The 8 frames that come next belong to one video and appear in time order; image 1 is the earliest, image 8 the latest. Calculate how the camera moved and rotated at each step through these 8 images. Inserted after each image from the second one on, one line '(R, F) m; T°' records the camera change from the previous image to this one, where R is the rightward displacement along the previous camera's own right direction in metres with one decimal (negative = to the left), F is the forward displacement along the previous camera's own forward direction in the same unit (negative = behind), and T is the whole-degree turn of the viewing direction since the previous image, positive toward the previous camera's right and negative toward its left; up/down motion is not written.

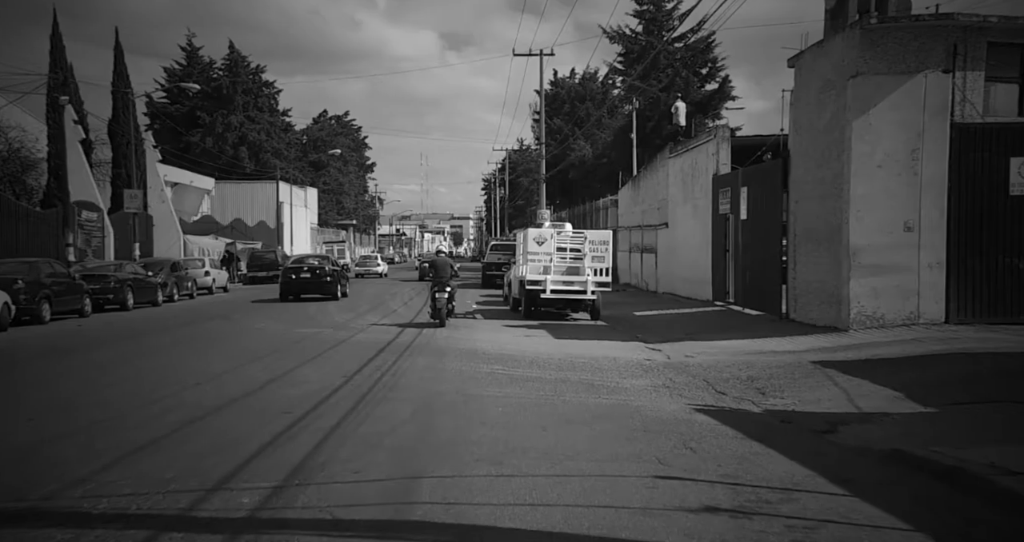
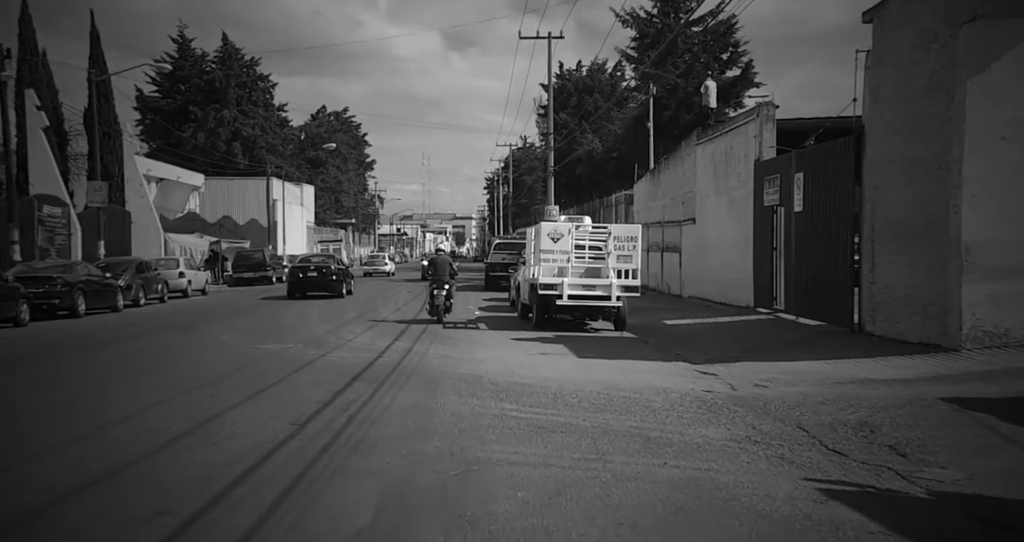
(-0.2, +3.4) m; 0°
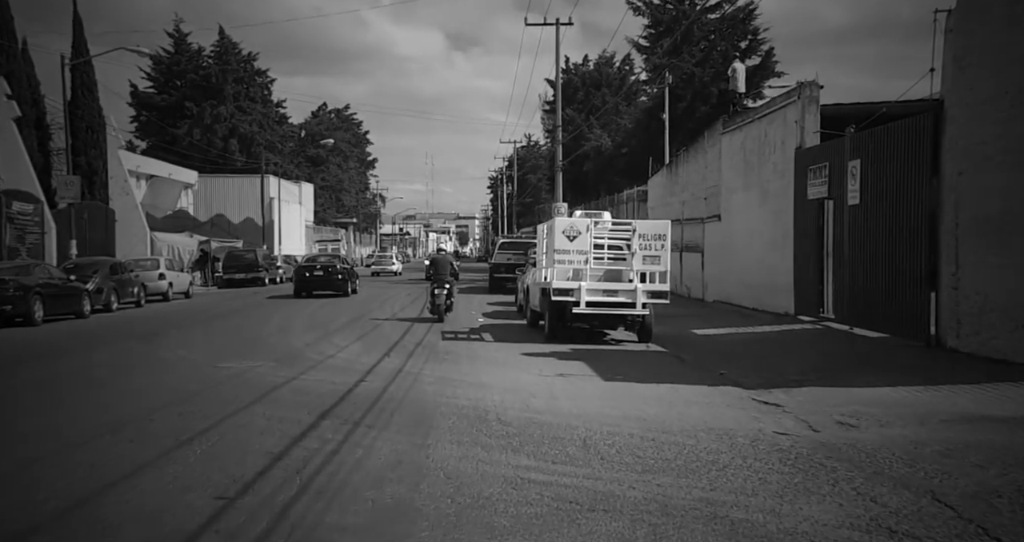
(-0.1, +2.4) m; 0°
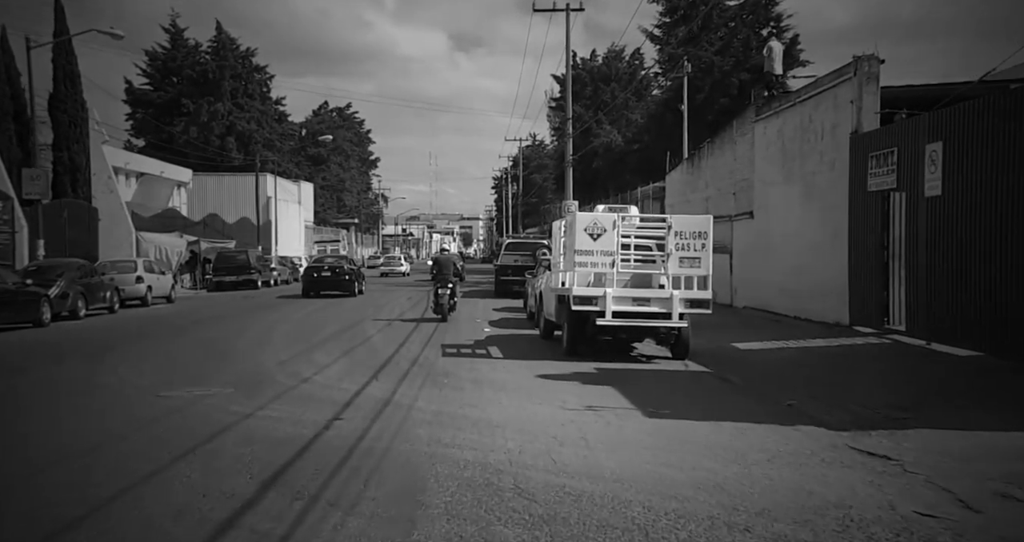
(-0.1, +2.5) m; 0°
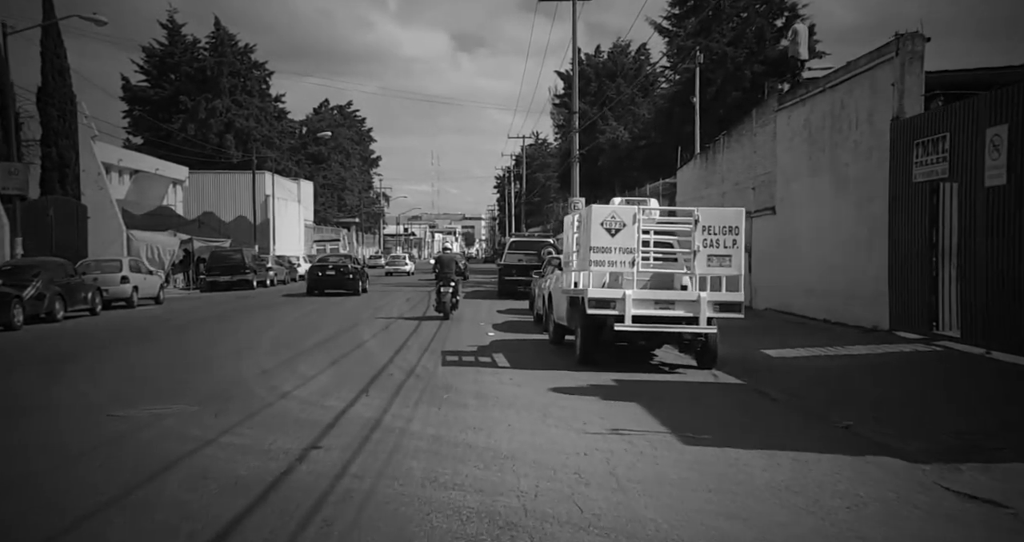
(-0.1, +1.4) m; 0°
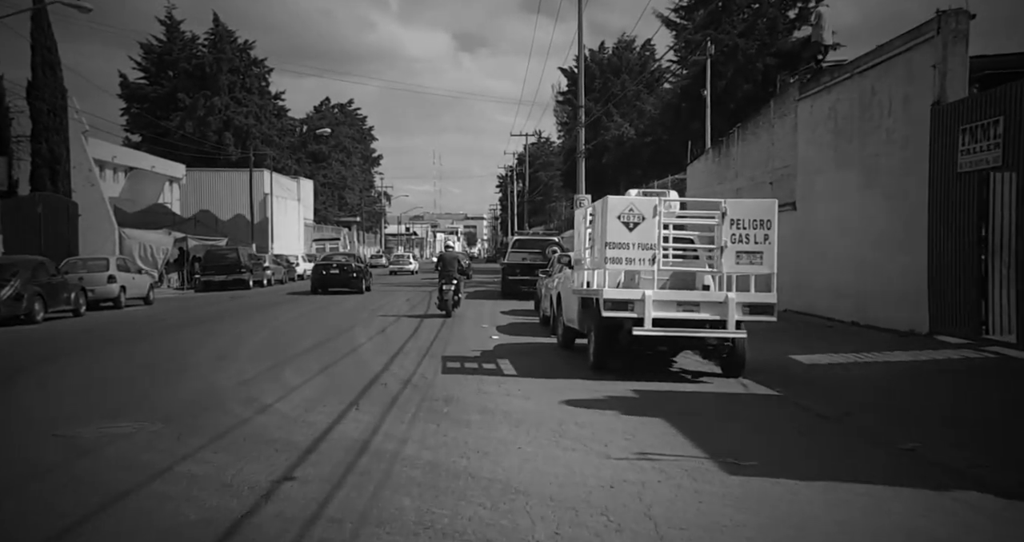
(-0.1, +1.2) m; 0°
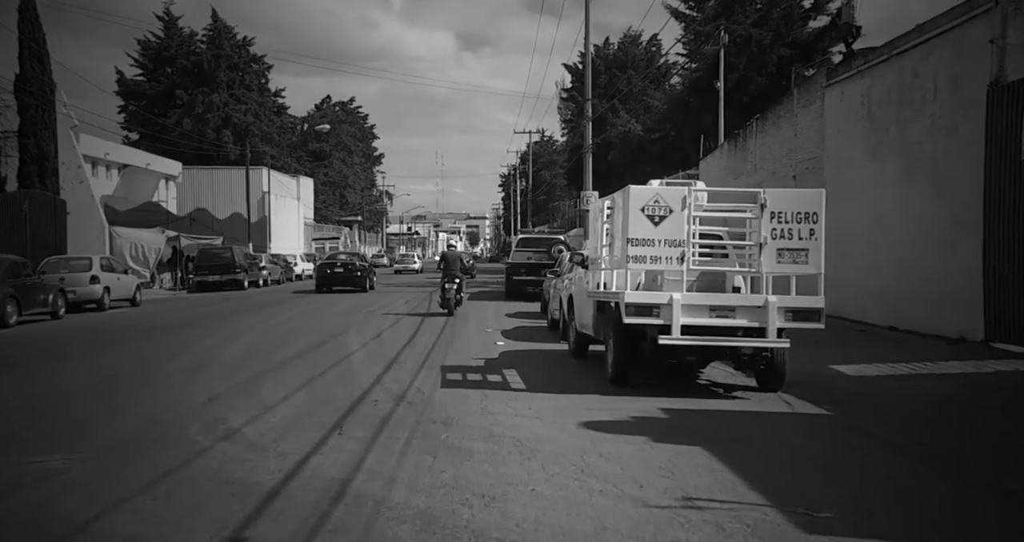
(-0.1, +1.4) m; 0°
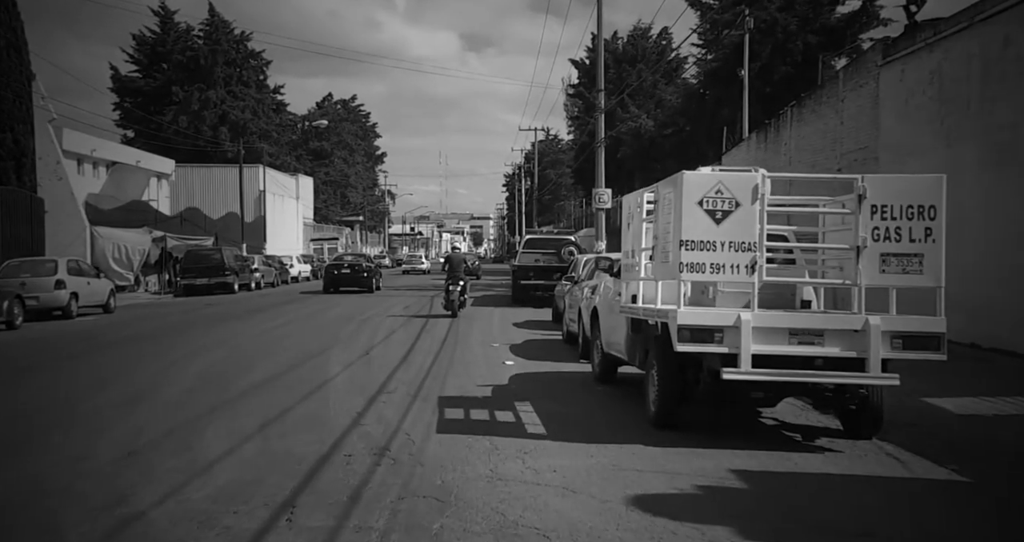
(-0.1, +2.3) m; 0°
